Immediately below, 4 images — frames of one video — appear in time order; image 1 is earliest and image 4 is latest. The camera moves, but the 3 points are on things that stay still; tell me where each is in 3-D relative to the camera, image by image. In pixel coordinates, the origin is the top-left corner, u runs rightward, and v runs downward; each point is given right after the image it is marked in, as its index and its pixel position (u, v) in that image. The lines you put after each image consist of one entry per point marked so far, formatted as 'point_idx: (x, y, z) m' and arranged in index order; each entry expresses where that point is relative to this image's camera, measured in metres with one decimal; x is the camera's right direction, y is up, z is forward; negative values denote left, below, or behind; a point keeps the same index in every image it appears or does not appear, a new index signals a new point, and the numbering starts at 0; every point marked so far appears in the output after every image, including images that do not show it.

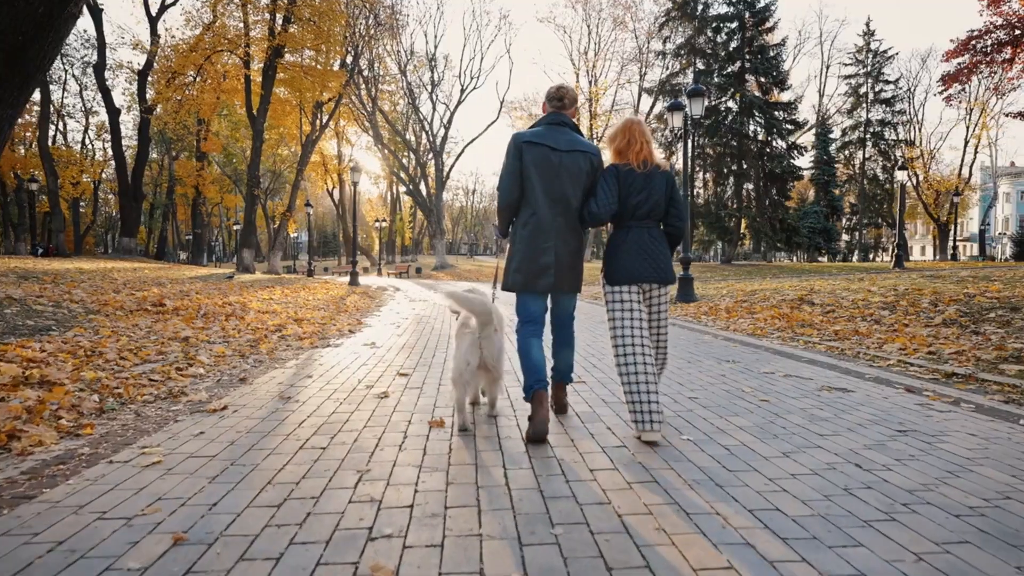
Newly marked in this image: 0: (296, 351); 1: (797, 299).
0: (-2.9, -0.8, +8.2) m
1: (+6.3, -0.2, +13.7) m
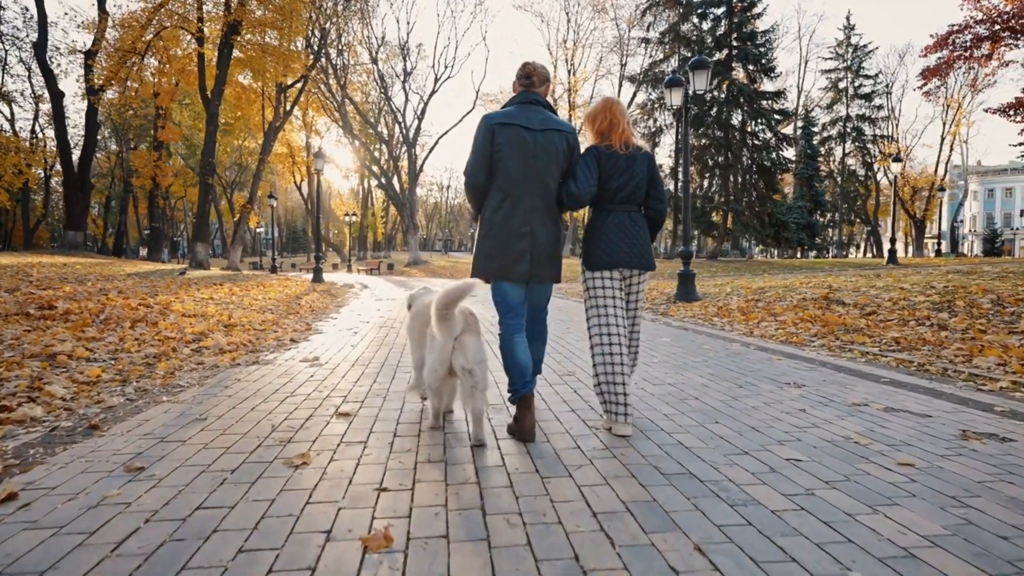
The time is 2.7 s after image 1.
0: (-3.0, -0.8, +6.0) m
1: (+6.0, -0.2, +12.0) m
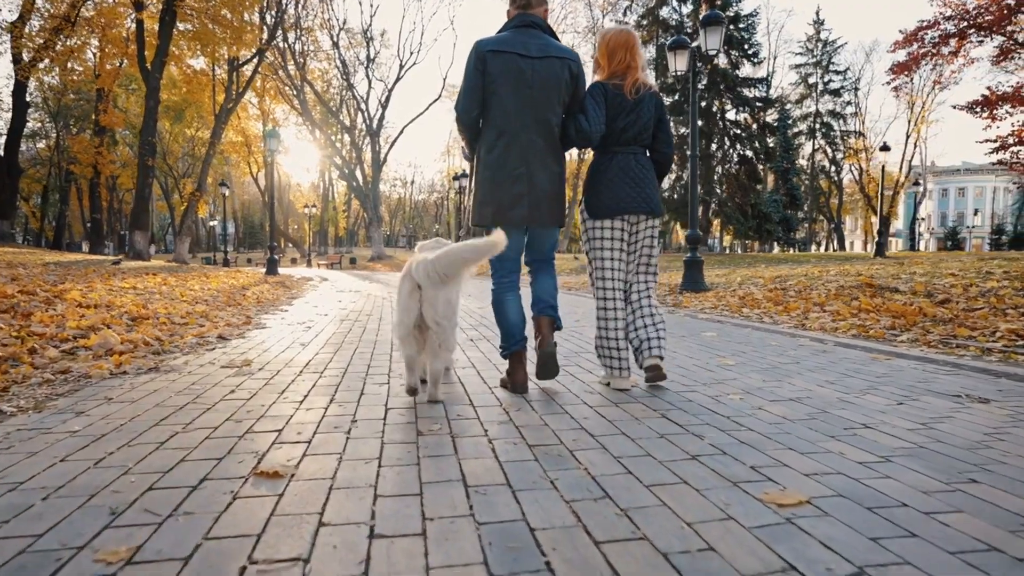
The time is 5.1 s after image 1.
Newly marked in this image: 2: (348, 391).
0: (-2.8, -0.6, +3.8) m
1: (+5.8, 0.0, +10.3) m
2: (-0.9, -0.6, +3.6) m
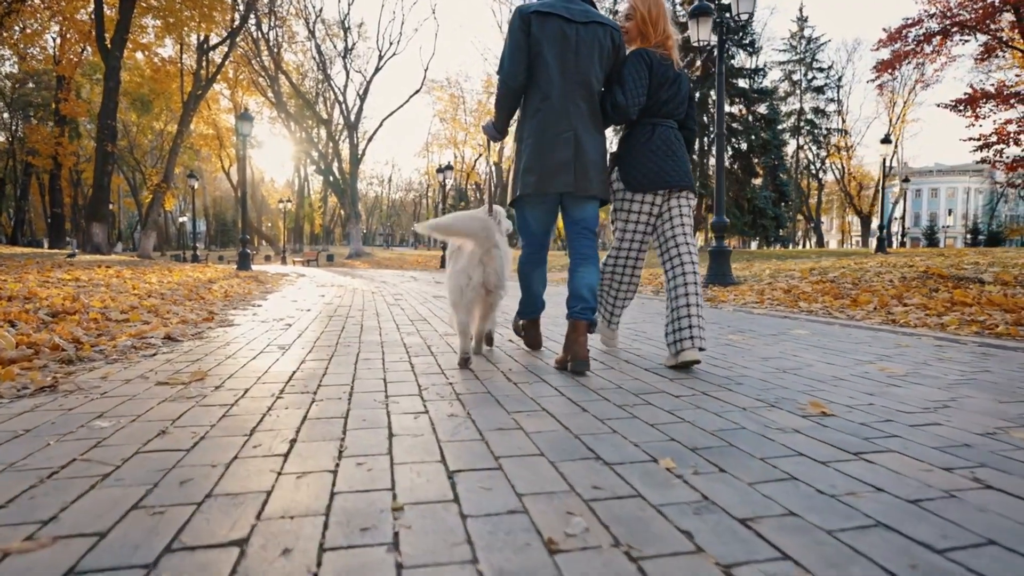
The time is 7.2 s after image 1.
0: (-2.3, -0.5, +2.2) m
1: (+6.0, +0.2, +9.0) m
2: (-0.5, -0.5, +2.1) m
